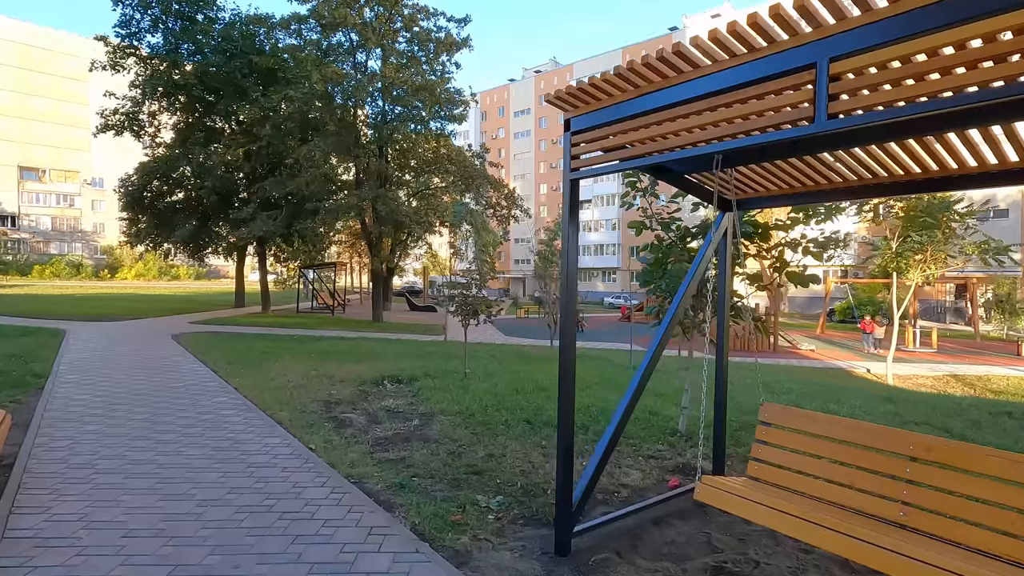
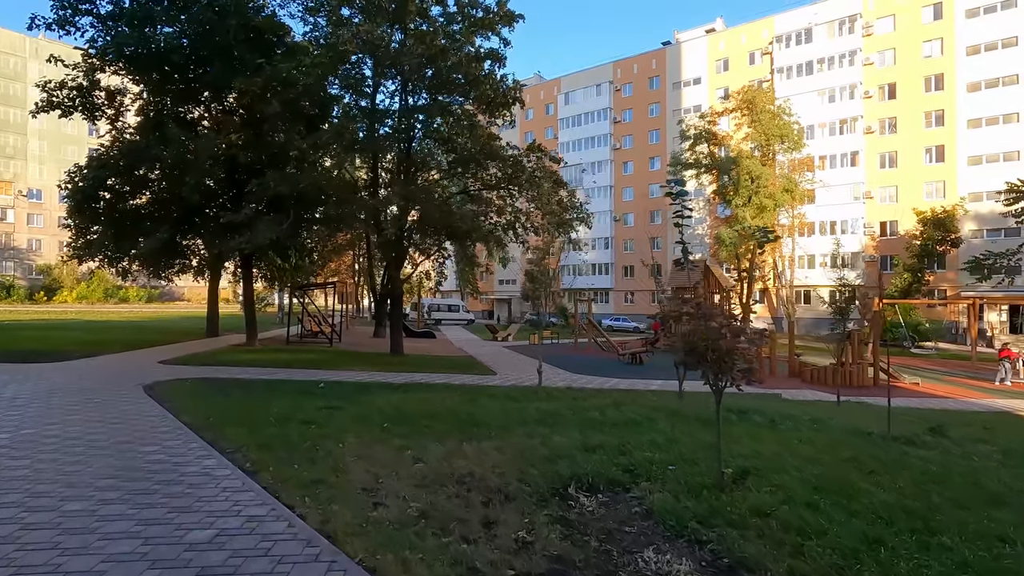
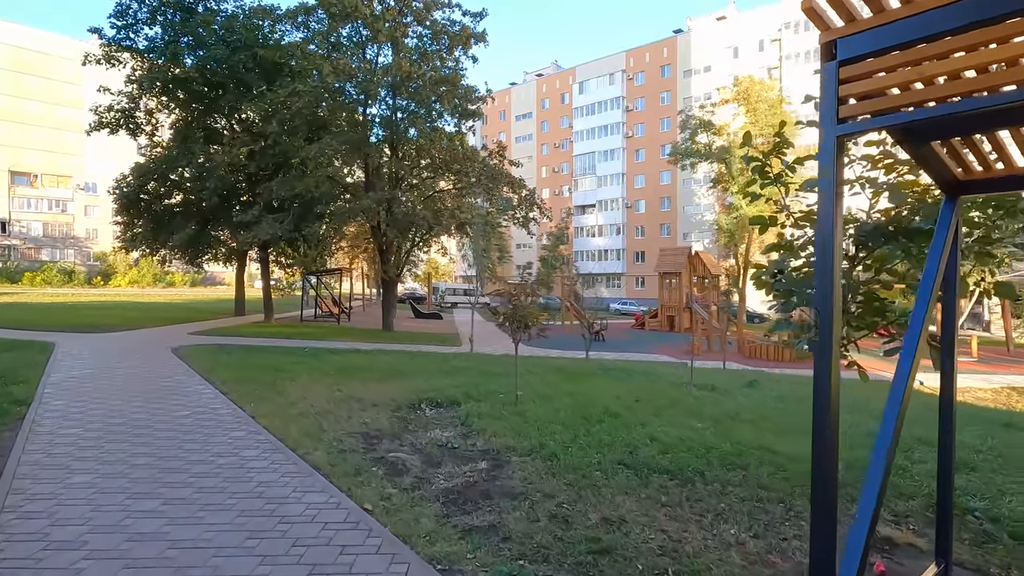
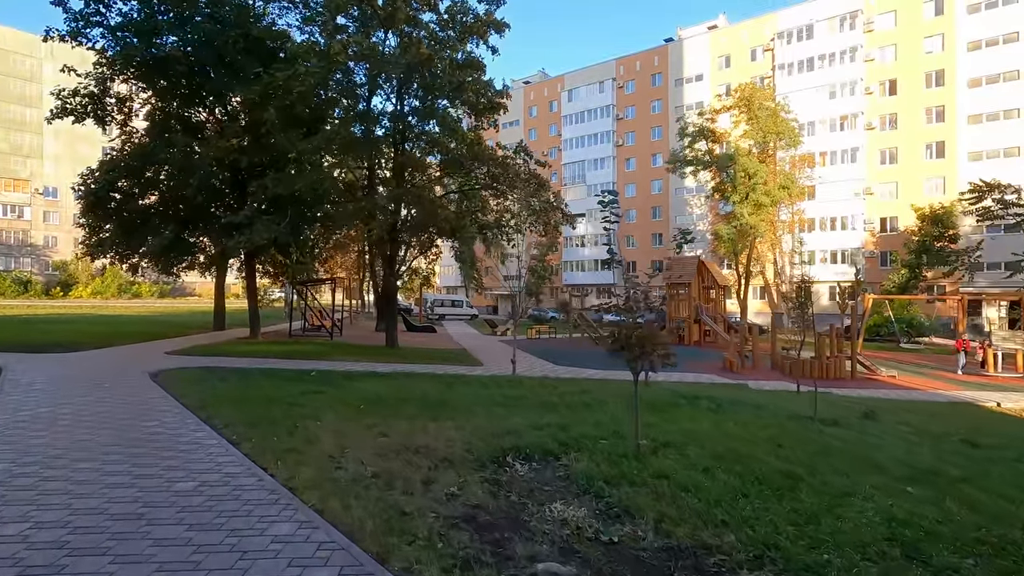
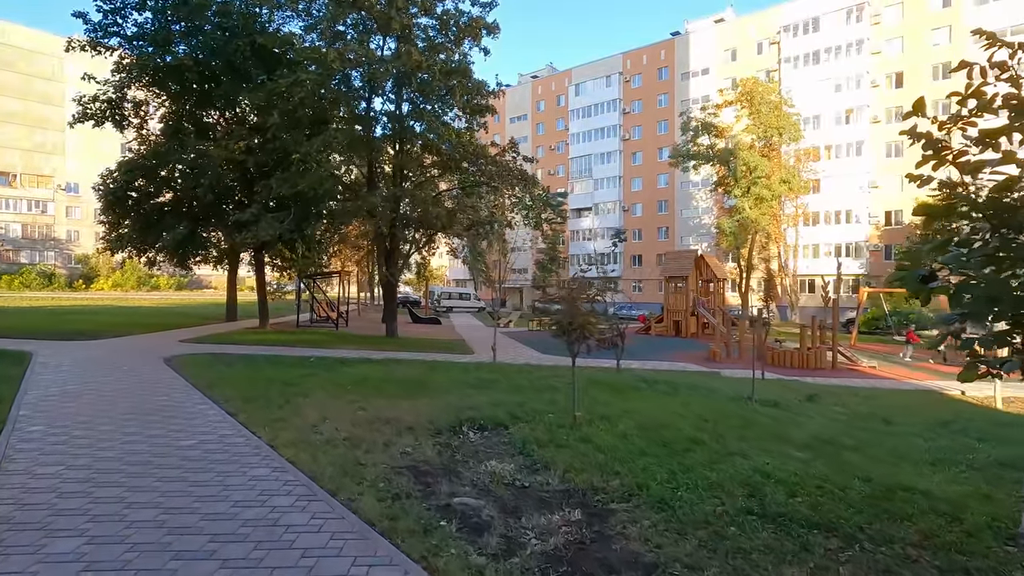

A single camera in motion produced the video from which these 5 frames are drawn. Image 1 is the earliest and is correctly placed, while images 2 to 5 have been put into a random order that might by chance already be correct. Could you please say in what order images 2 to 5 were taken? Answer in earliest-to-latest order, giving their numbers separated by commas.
3, 5, 4, 2
